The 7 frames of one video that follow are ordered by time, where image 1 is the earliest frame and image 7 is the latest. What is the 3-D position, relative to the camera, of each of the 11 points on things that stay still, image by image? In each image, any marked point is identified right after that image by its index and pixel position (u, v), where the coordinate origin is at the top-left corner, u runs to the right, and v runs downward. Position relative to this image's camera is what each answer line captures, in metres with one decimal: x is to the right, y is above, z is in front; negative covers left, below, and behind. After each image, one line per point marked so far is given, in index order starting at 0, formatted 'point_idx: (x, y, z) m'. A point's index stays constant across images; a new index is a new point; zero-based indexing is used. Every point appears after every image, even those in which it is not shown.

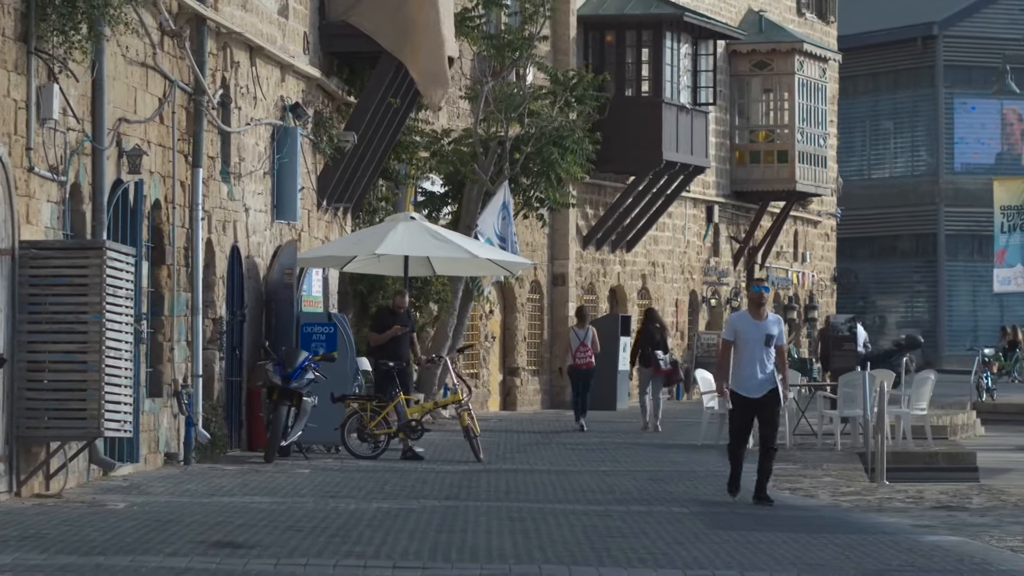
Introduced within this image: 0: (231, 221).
0: (-2.6, +0.6, +17.2) m
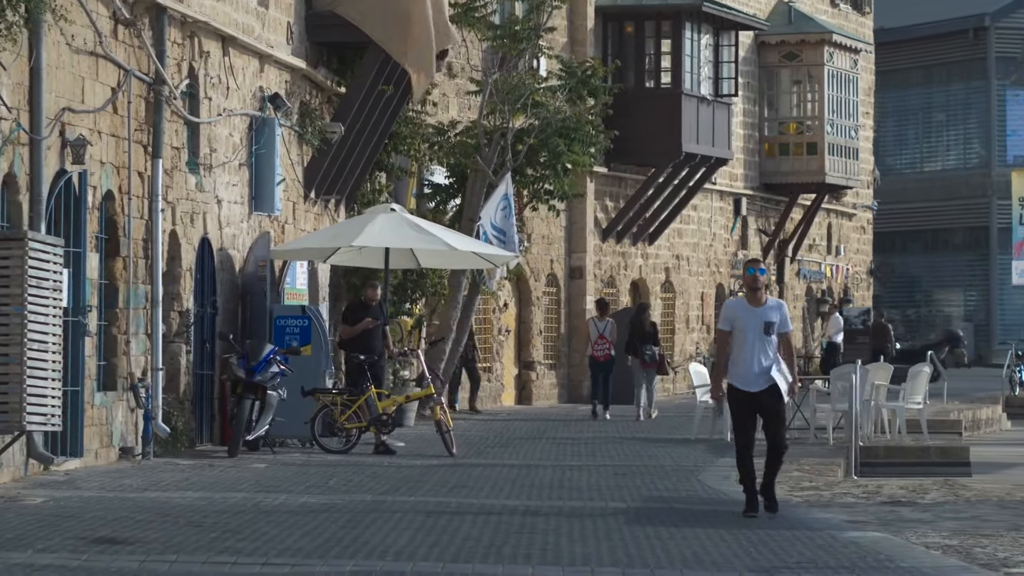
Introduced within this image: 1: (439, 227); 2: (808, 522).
0: (-2.8, +0.7, +17.0) m
1: (-0.8, +0.6, +19.1) m
2: (+1.6, -1.3, +10.4) m
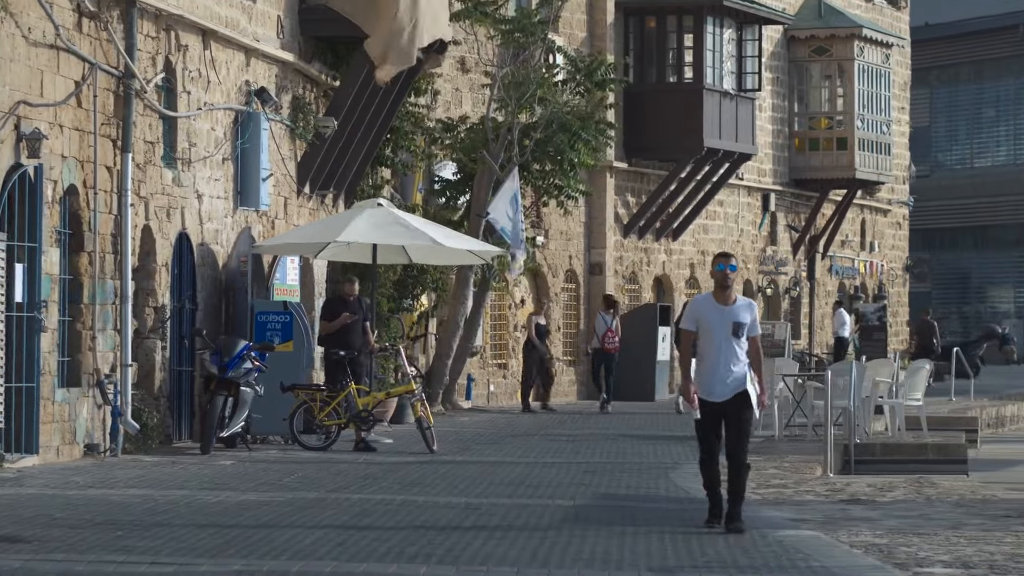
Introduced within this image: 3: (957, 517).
0: (-3.0, +0.7, +16.9) m
1: (-0.9, +0.7, +18.9) m
2: (+1.3, -1.3, +10.1) m
3: (+2.4, -1.2, +10.1) m
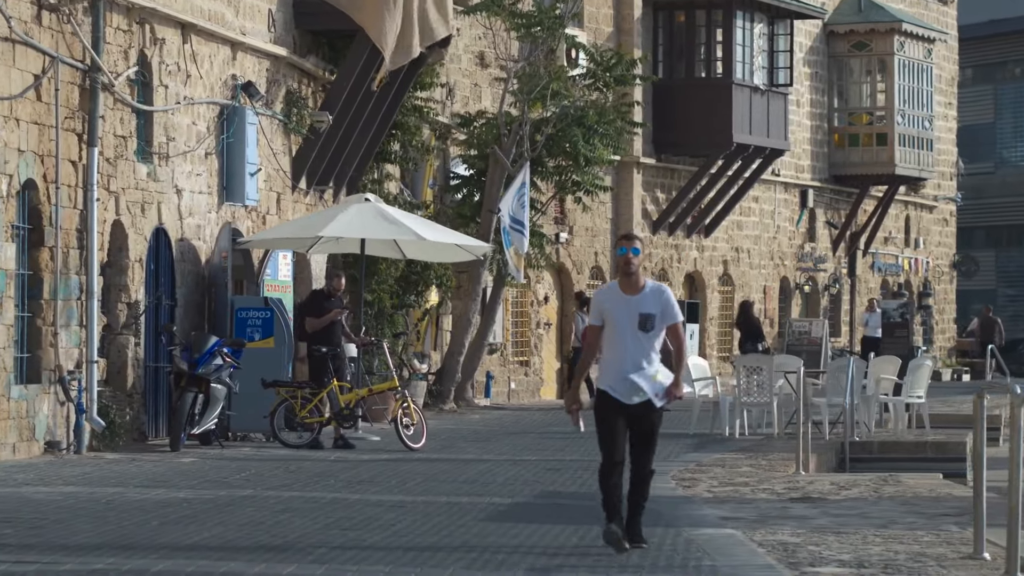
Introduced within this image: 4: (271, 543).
0: (-3.2, +0.8, +16.7) m
1: (-1.0, +0.7, +18.7) m
2: (+0.9, -1.2, +9.8) m
3: (+2.0, -1.2, +9.8) m
4: (-1.0, -1.1, +8.1) m
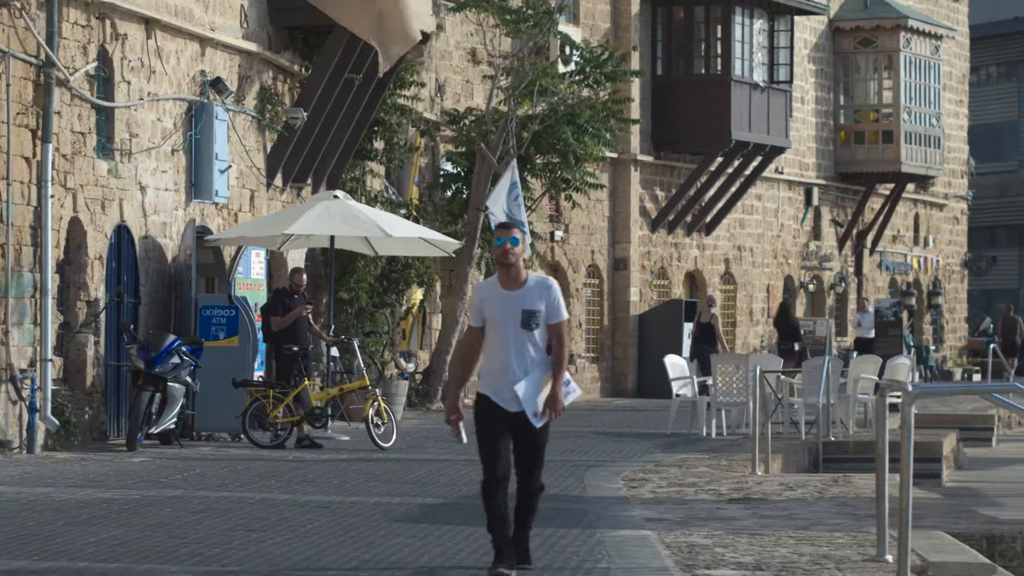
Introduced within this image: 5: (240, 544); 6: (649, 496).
0: (-3.5, +0.8, +16.6) m
1: (-1.3, +0.7, +18.5) m
2: (+0.5, -1.2, +9.7) m
3: (+1.6, -1.2, +9.6) m
4: (-1.4, -1.1, +7.9) m
5: (-1.2, -1.1, +8.0) m
6: (+0.8, -1.3, +11.5) m
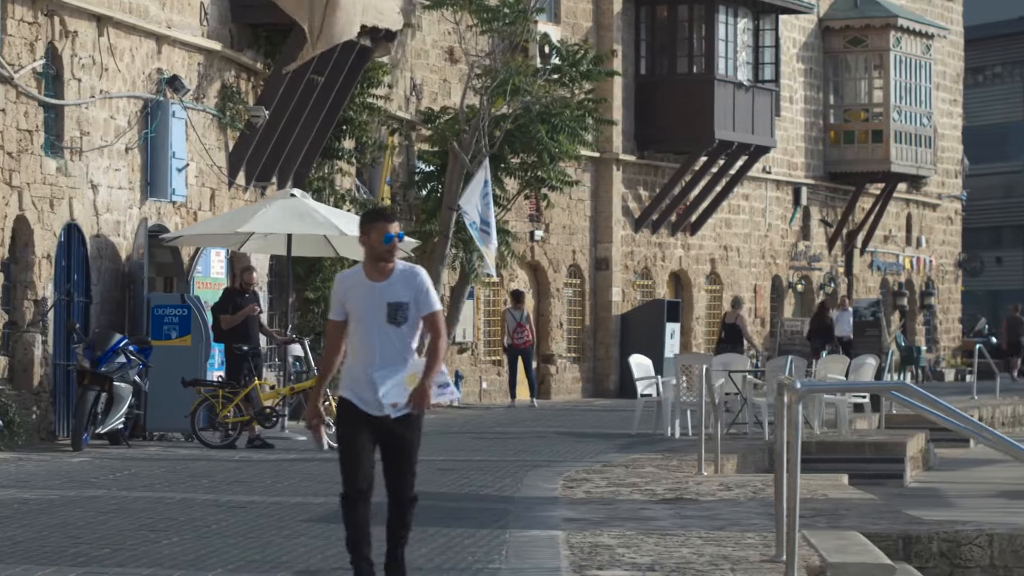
0: (-3.9, +0.8, +16.5) m
1: (-1.7, +0.8, +18.3) m
2: (+0.1, -1.2, +9.5) m
3: (+1.1, -1.1, +9.4) m
4: (-1.9, -1.1, +7.8) m
5: (-1.6, -1.1, +7.9) m
6: (+0.4, -1.3, +11.3) m
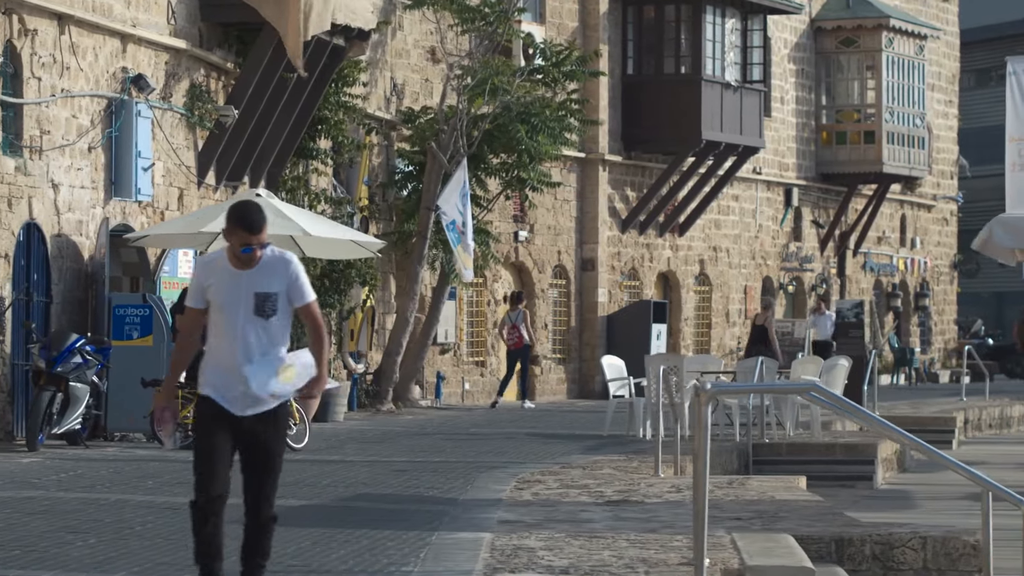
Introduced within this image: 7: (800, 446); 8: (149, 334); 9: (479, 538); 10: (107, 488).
0: (-4.2, +0.8, +16.3) m
1: (-2.0, +0.8, +18.2) m
2: (-0.3, -1.2, +9.3) m
3: (+0.8, -1.1, +9.3) m
4: (-2.2, -1.1, +7.6) m
5: (-1.9, -1.1, +7.7) m
6: (+0.1, -1.2, +11.2) m
7: (+2.4, -1.3, +15.6) m
8: (-3.2, -0.4, +16.8) m
9: (-0.1, -1.1, +8.2) m
10: (-2.4, -1.2, +11.1) m
